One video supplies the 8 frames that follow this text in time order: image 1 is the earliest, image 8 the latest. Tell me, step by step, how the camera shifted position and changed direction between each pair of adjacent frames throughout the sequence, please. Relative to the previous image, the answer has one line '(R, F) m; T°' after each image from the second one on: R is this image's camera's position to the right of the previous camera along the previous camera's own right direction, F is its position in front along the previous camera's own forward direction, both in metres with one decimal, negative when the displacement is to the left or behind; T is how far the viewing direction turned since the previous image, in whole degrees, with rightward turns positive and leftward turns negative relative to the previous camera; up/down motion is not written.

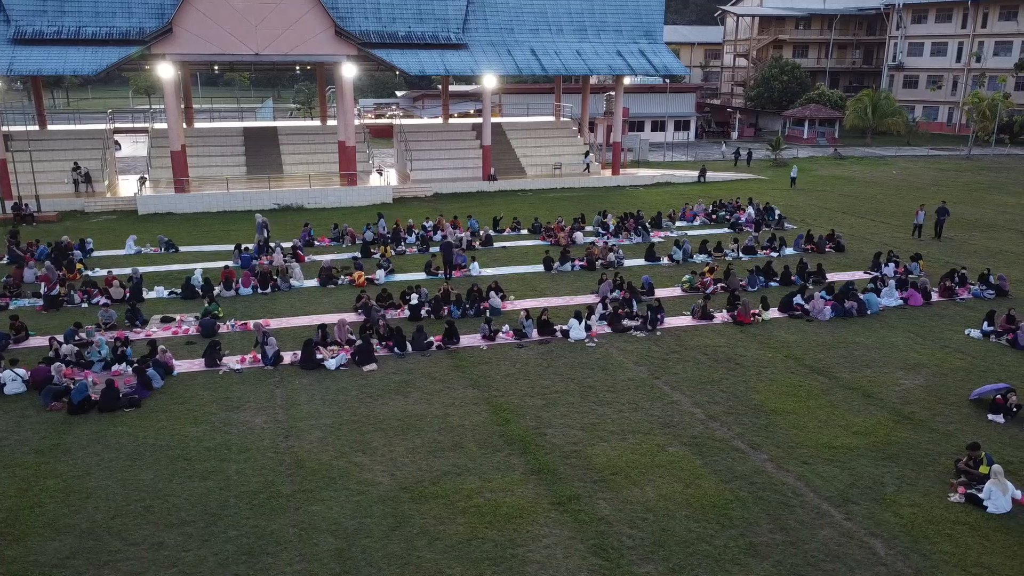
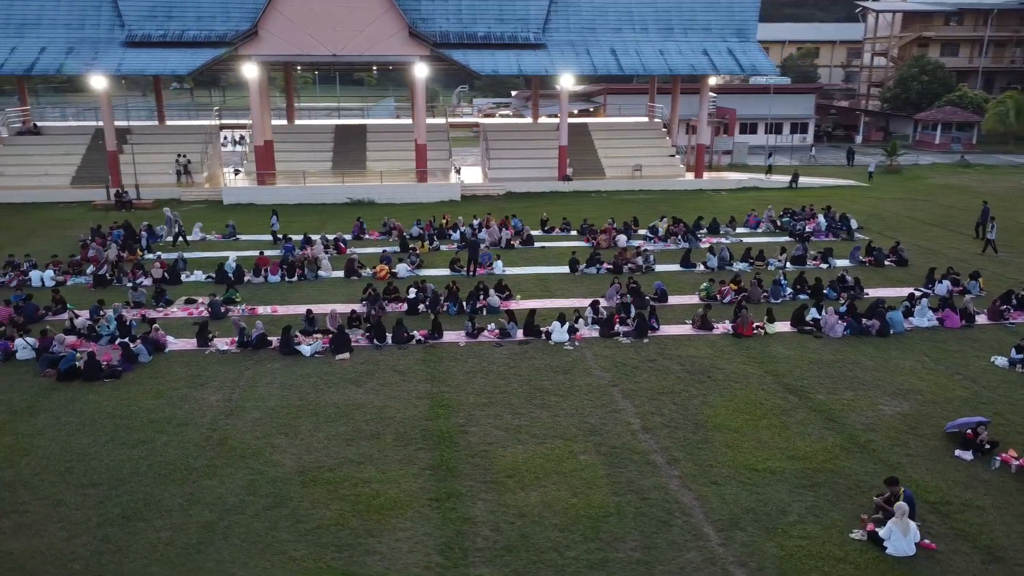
(+3.0, +0.2) m; -10°
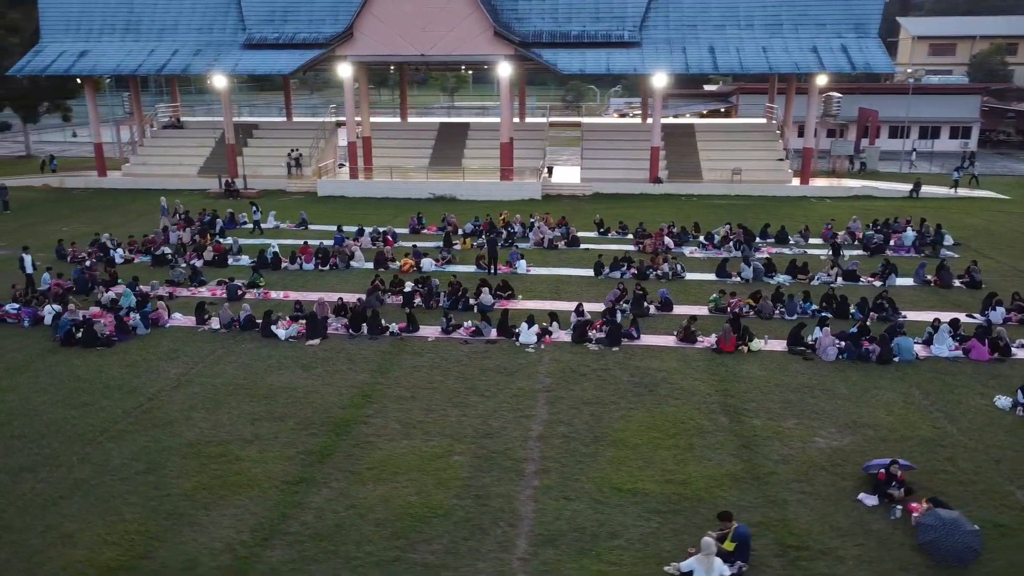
(+3.9, +0.4) m; -13°
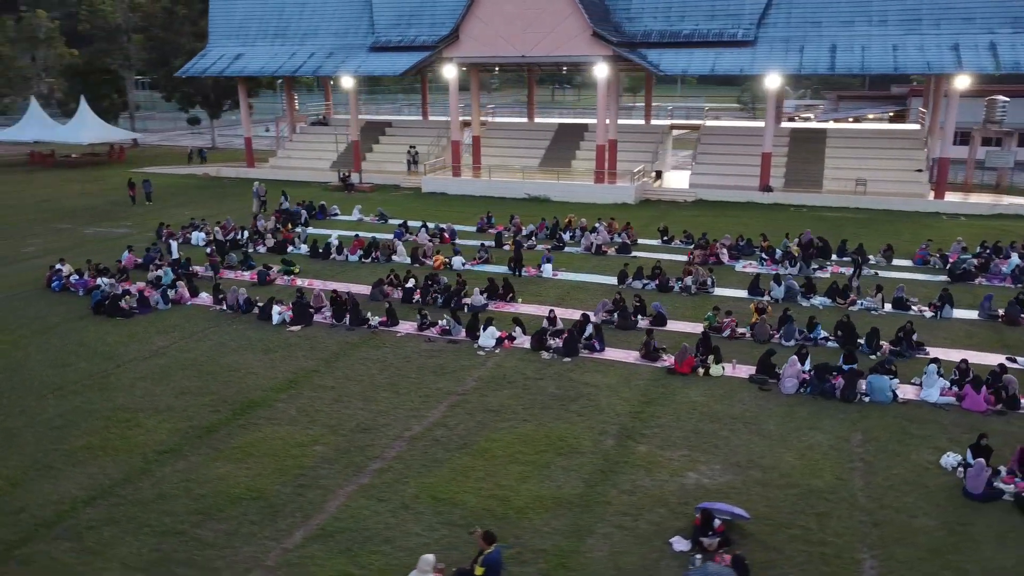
(+4.5, +0.6) m; -15°
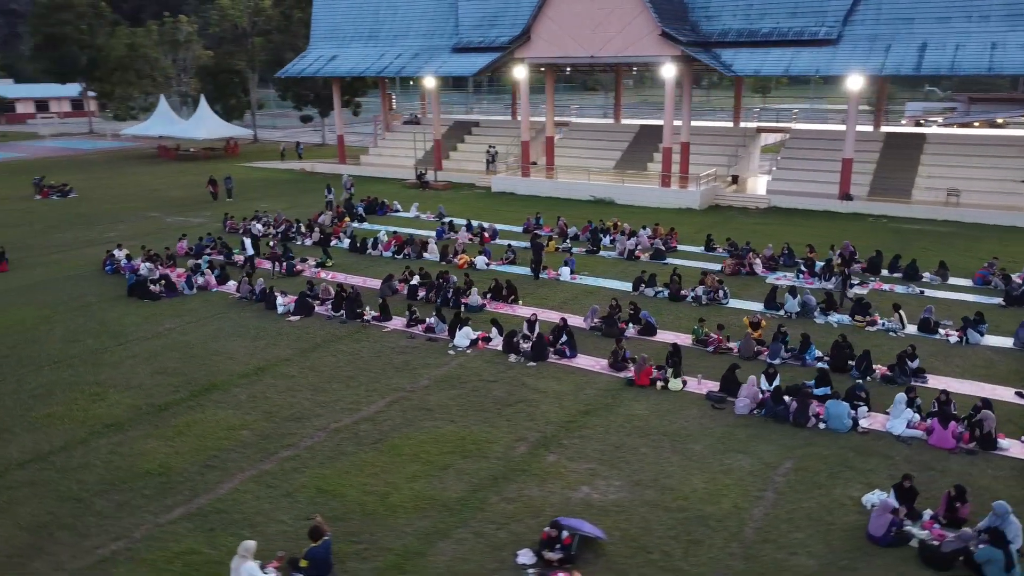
(+3.0, +0.3) m; -10°
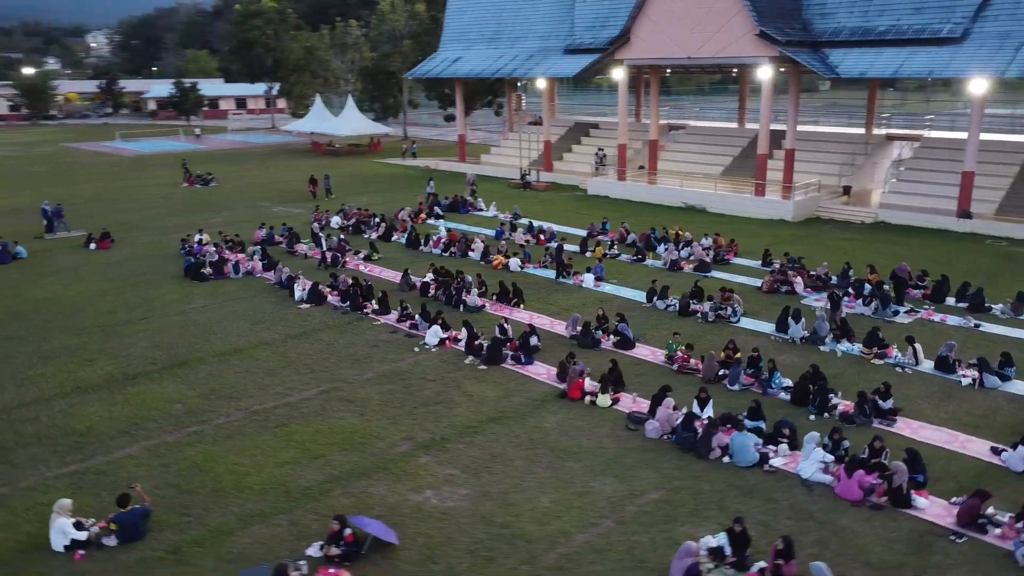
(+4.1, +0.5) m; -13°
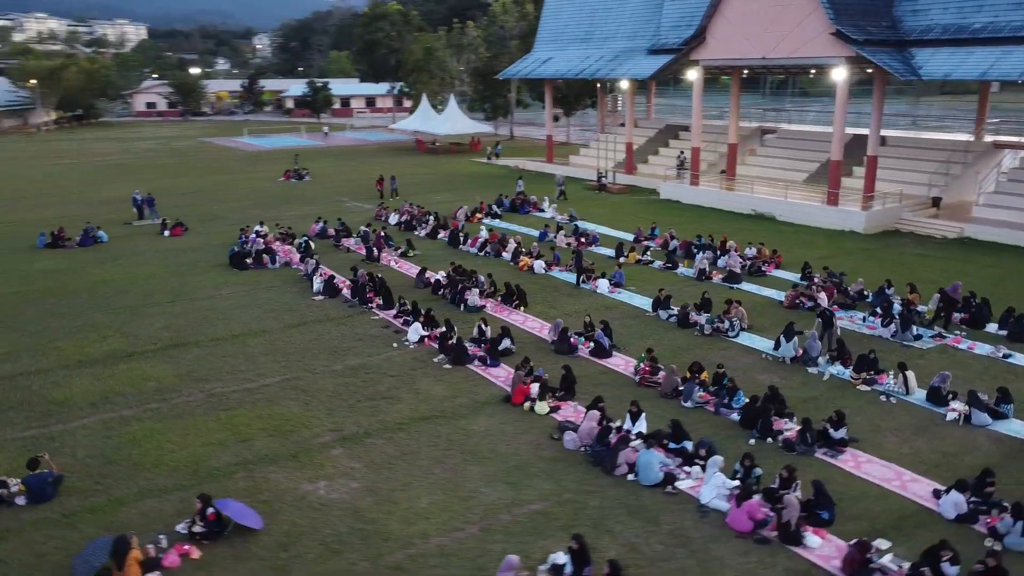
(+3.1, +0.3) m; -10°
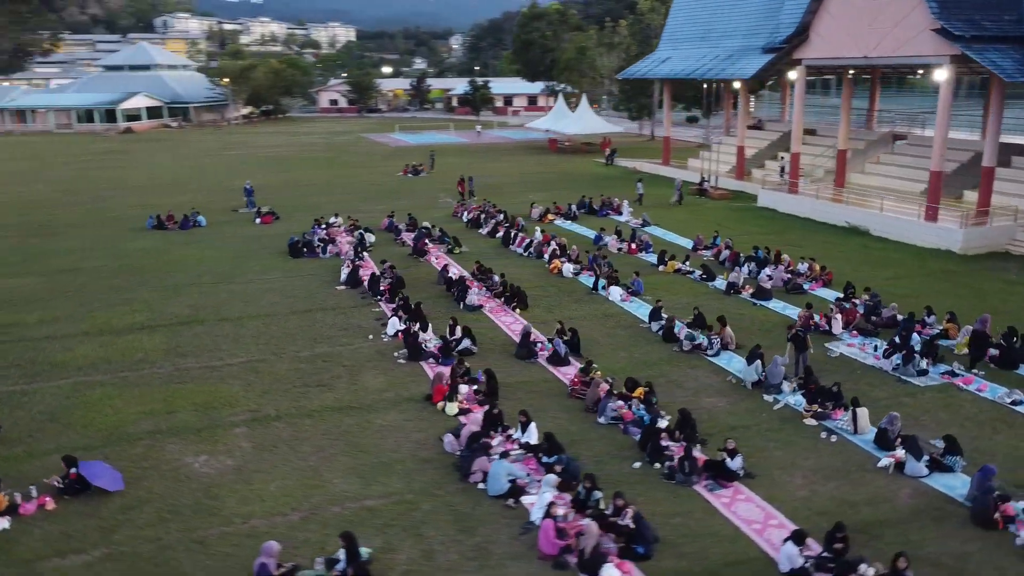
(+4.2, +0.5) m; -13°
